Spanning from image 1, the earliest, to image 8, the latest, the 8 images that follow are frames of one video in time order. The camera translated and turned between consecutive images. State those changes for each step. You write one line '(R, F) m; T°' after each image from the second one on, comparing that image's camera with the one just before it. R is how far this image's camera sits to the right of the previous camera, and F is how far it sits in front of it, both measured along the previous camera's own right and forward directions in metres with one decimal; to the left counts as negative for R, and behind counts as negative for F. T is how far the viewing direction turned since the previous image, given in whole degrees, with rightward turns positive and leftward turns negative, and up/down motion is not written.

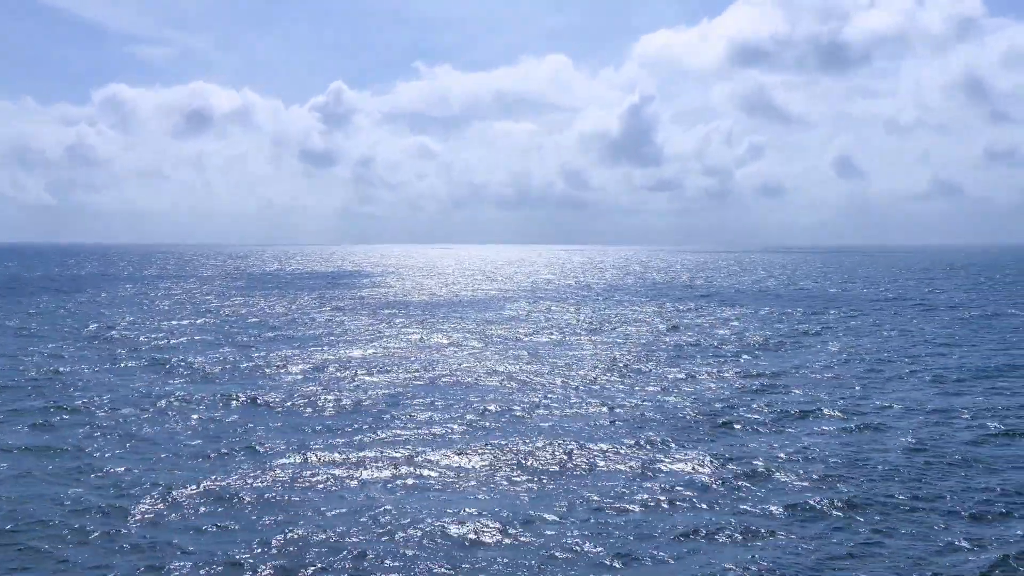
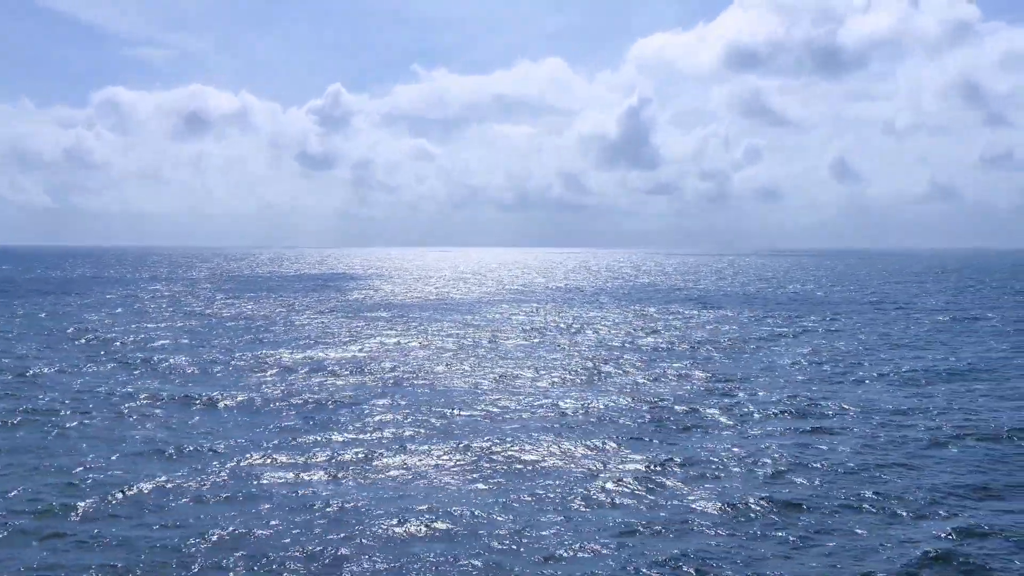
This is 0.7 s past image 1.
(+1.7, -0.2) m; 0°
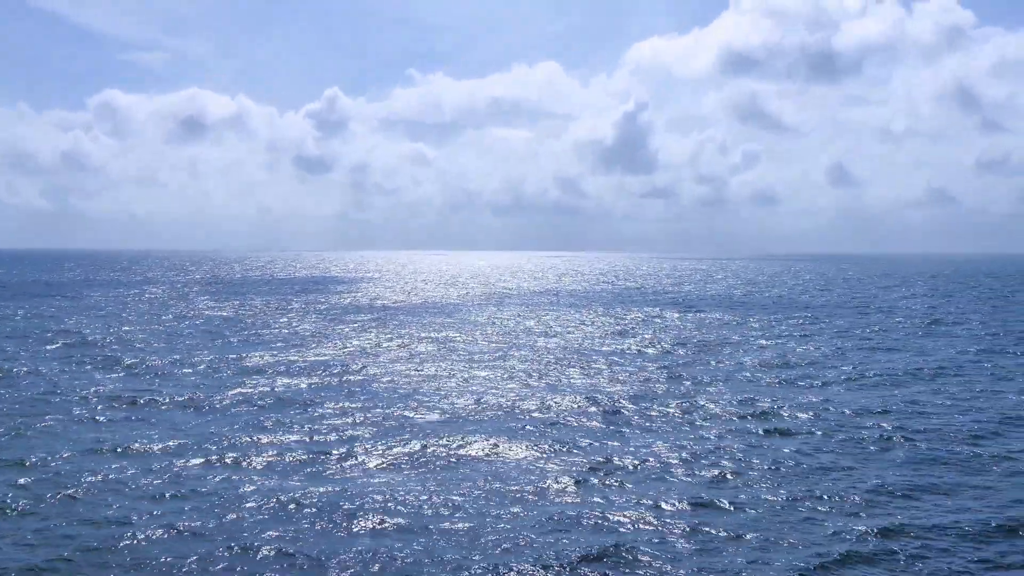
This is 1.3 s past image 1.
(+1.8, -0.4) m; 0°
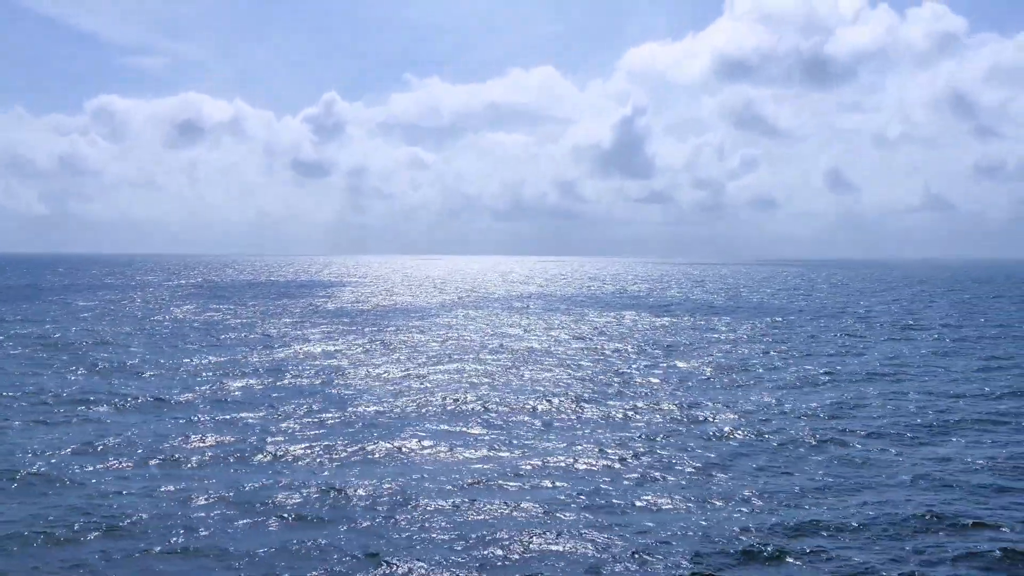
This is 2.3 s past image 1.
(+2.6, -0.4) m; 0°
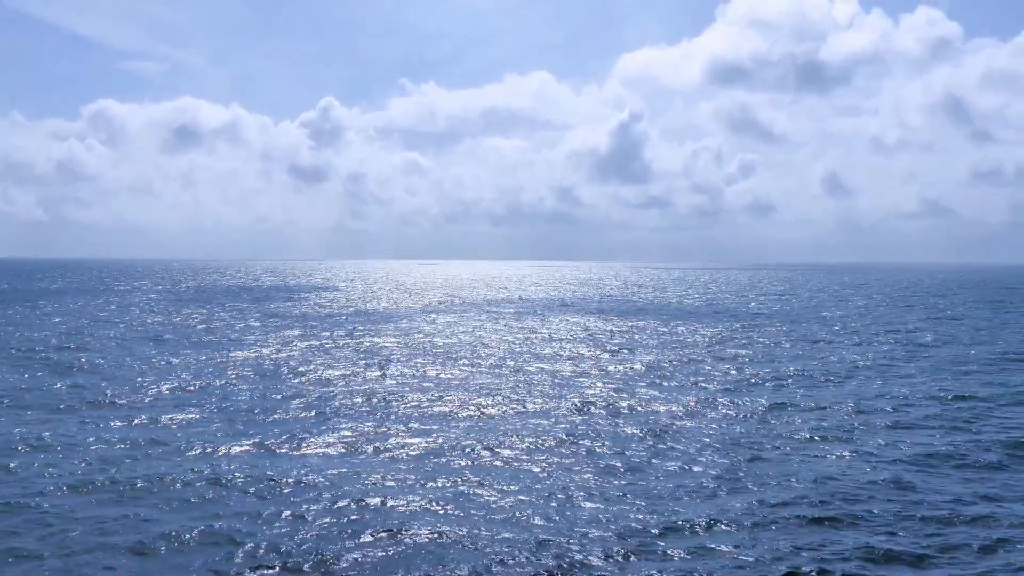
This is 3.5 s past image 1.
(+2.7, -0.2) m; 0°
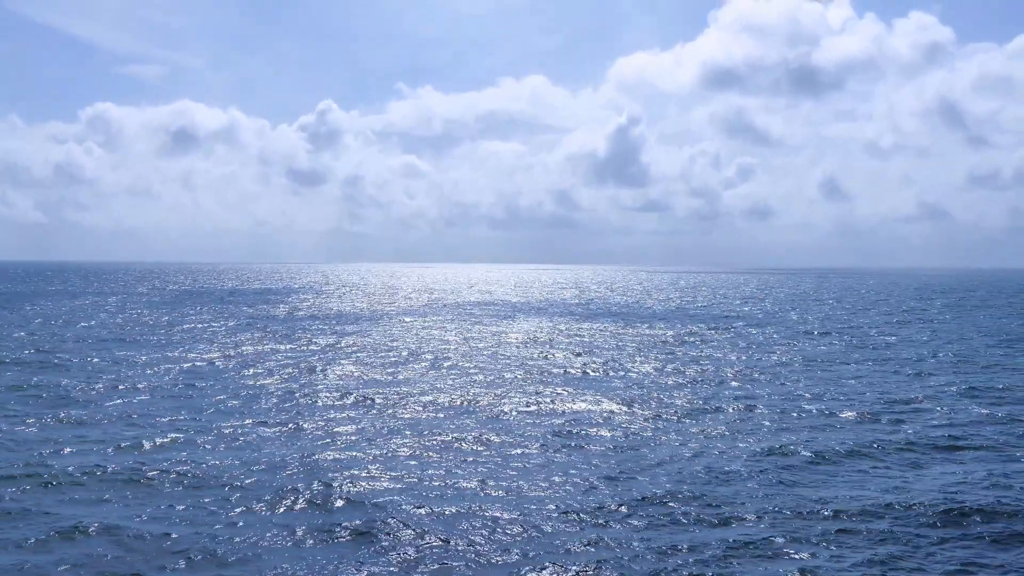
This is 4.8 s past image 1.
(+2.3, -0.2) m; 0°
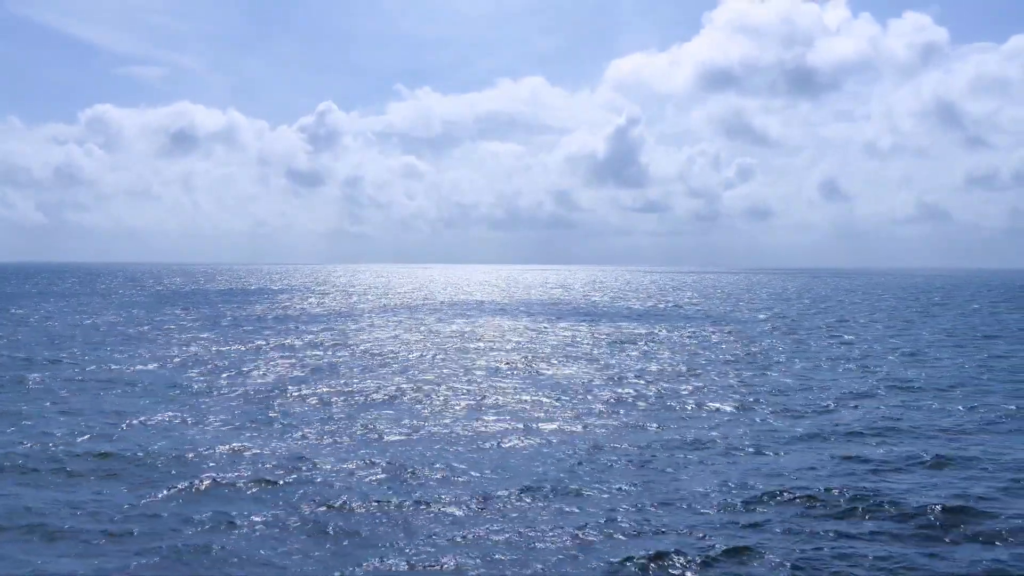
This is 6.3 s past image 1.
(+2.0, -0.1) m; 0°
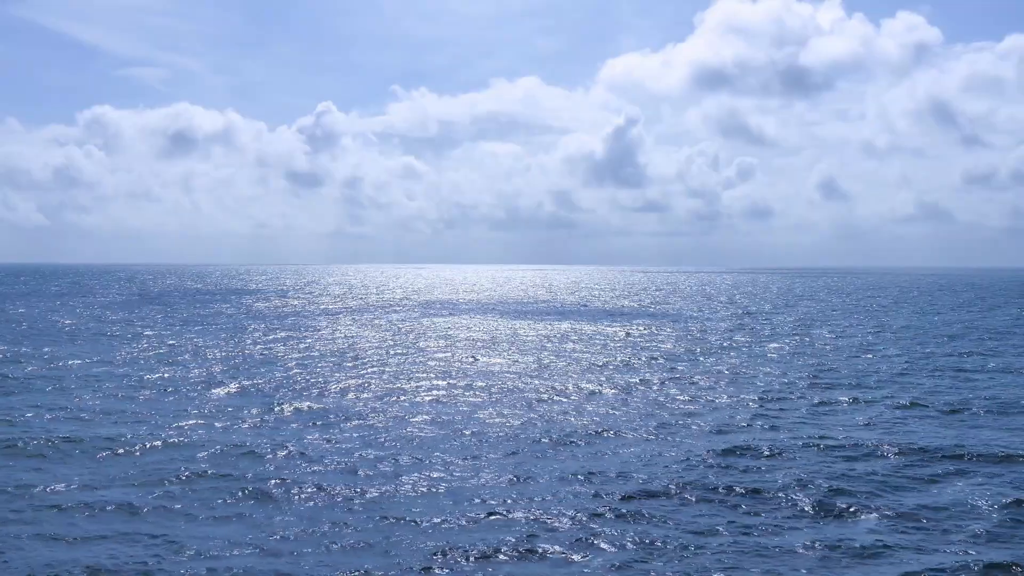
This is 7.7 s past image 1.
(+1.7, -0.1) m; 0°
